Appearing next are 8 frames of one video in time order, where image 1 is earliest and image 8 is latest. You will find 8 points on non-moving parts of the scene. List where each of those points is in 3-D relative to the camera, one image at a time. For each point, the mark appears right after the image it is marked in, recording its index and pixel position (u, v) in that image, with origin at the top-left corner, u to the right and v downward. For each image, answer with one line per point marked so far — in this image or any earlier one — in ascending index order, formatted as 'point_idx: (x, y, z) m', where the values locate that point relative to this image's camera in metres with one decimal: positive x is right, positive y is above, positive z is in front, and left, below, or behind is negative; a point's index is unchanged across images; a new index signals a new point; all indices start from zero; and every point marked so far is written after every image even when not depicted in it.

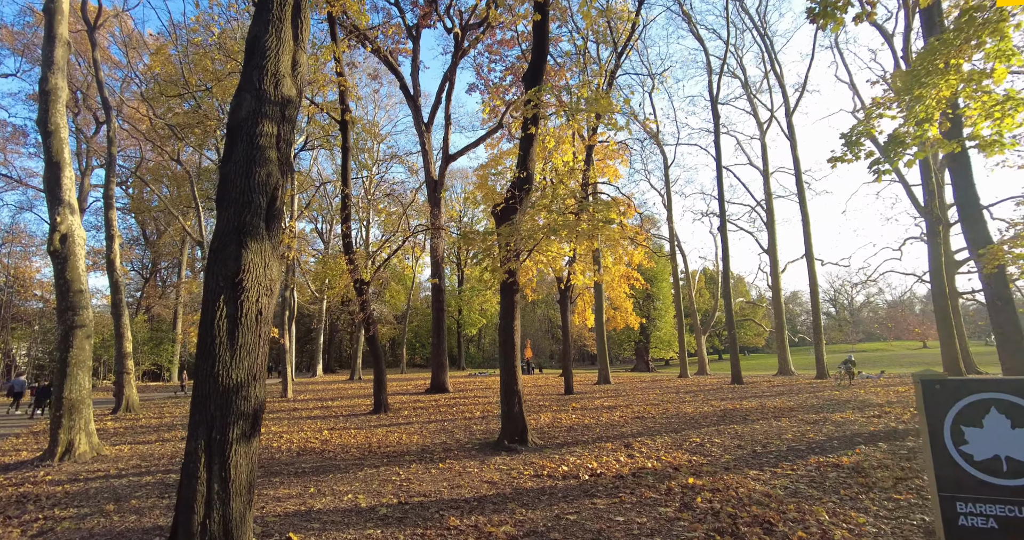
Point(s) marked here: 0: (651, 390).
0: (+4.8, -4.1, +19.5) m
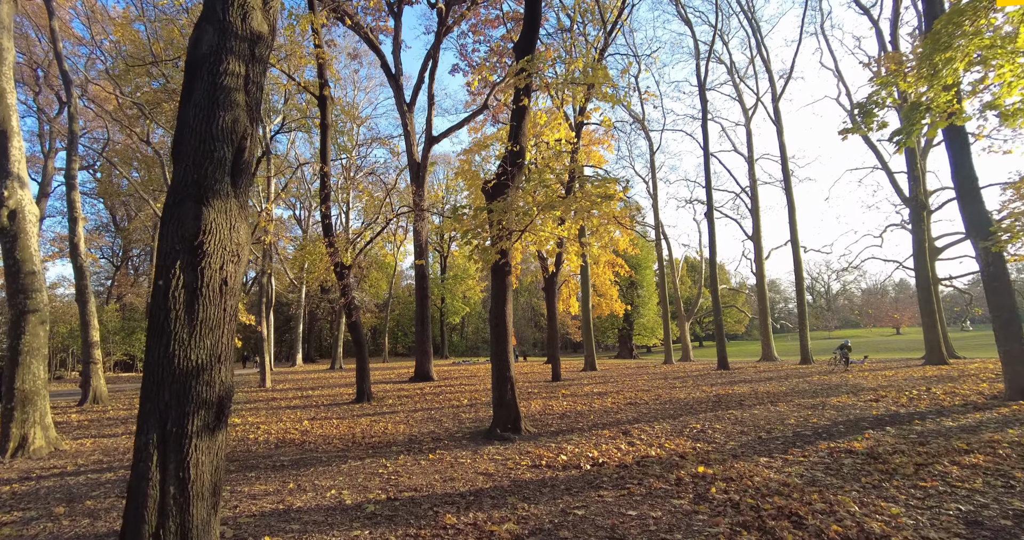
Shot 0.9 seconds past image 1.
0: (+4.4, -3.6, +19.2) m
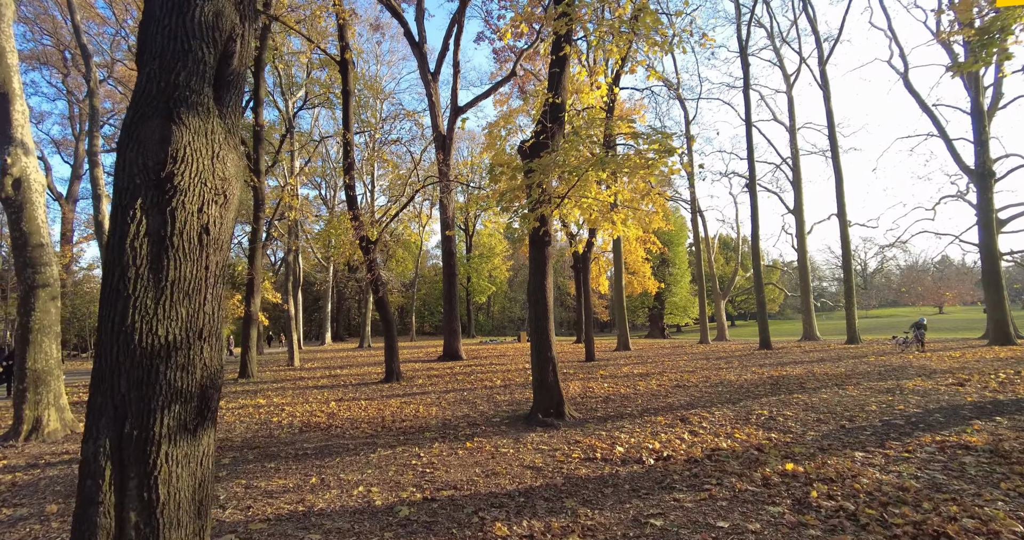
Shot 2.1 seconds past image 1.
0: (+5.4, -2.8, +18.3) m
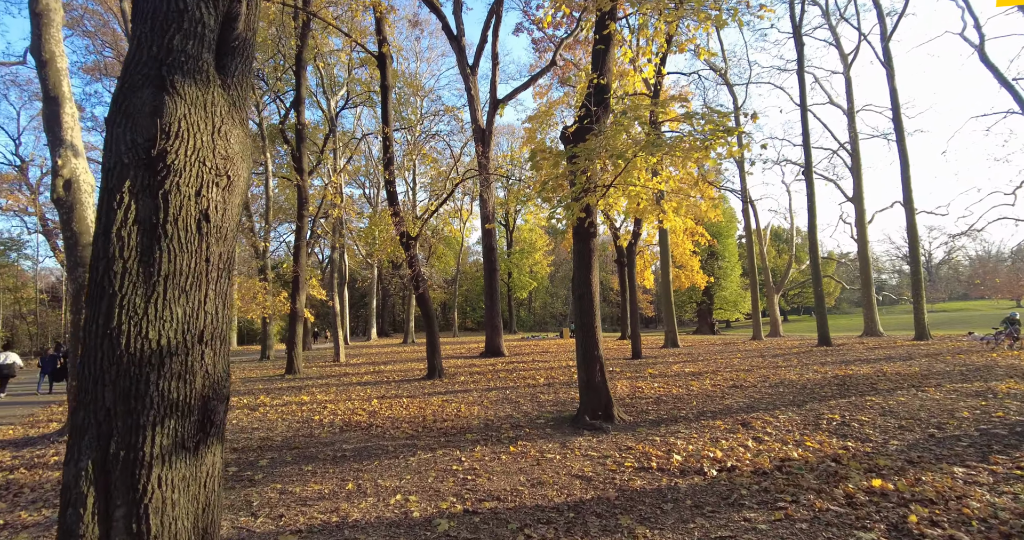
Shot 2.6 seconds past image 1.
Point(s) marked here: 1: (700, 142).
0: (+6.8, -2.6, +17.5) m
1: (+2.2, +1.5, +6.5) m
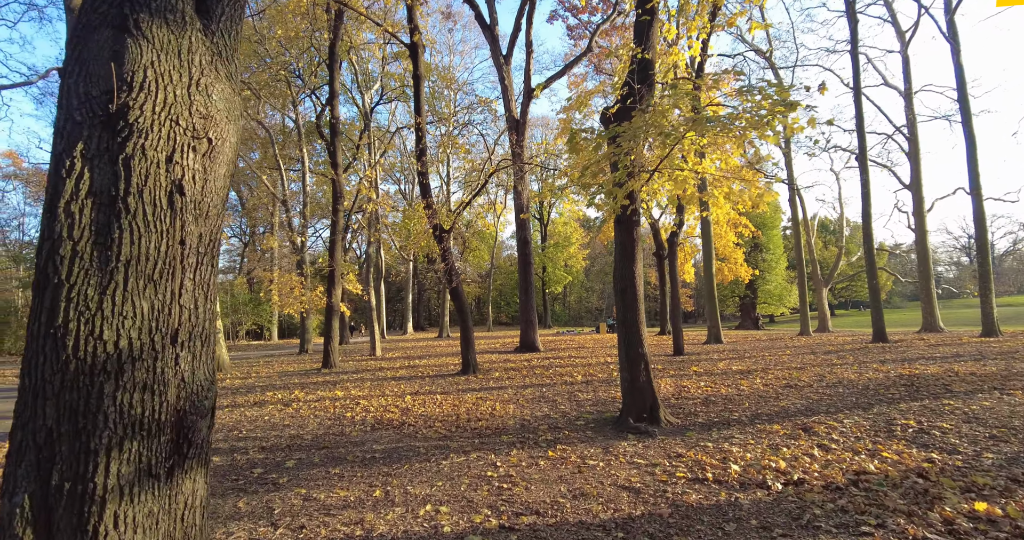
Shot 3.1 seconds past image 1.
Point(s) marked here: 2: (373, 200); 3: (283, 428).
0: (+7.8, -2.3, +16.6) m
1: (+2.6, +1.6, +5.9) m
2: (-4.8, +2.4, +19.6) m
3: (-3.2, -2.2, +7.8) m
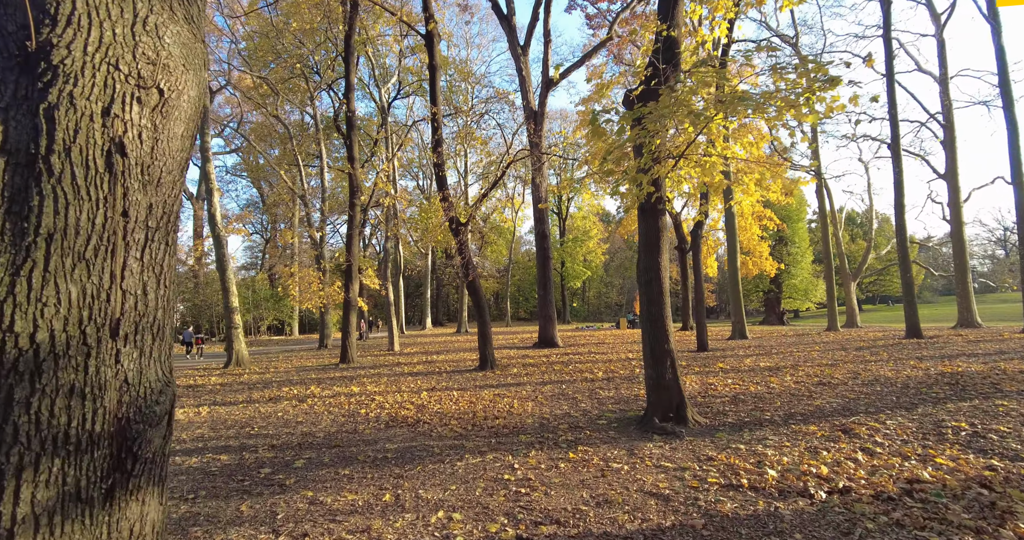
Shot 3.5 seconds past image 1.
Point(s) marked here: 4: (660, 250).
0: (+8.4, -2.2, +16.1) m
1: (+2.7, +1.7, +5.5) m
2: (-4.2, +2.6, +19.4) m
3: (-2.9, -2.1, +7.6) m
4: (+1.7, +0.2, +6.5) m
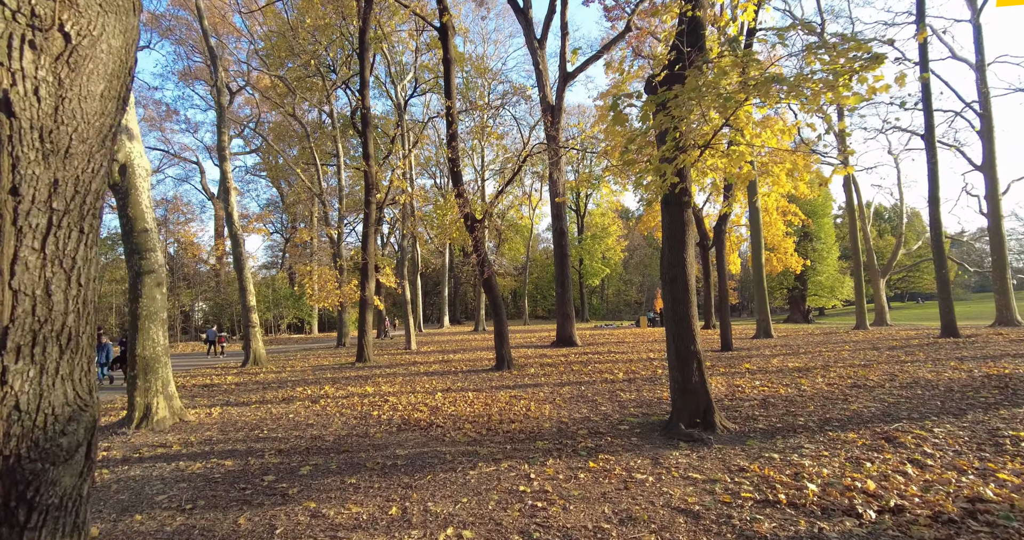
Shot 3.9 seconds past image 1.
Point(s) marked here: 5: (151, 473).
0: (+8.9, -2.1, +15.5) m
1: (+2.9, +1.7, +5.1) m
2: (-3.6, +2.7, +19.2) m
3: (-2.7, -2.0, +7.4) m
4: (+1.9, +0.3, +6.2) m
5: (-3.4, -1.9, +5.3) m
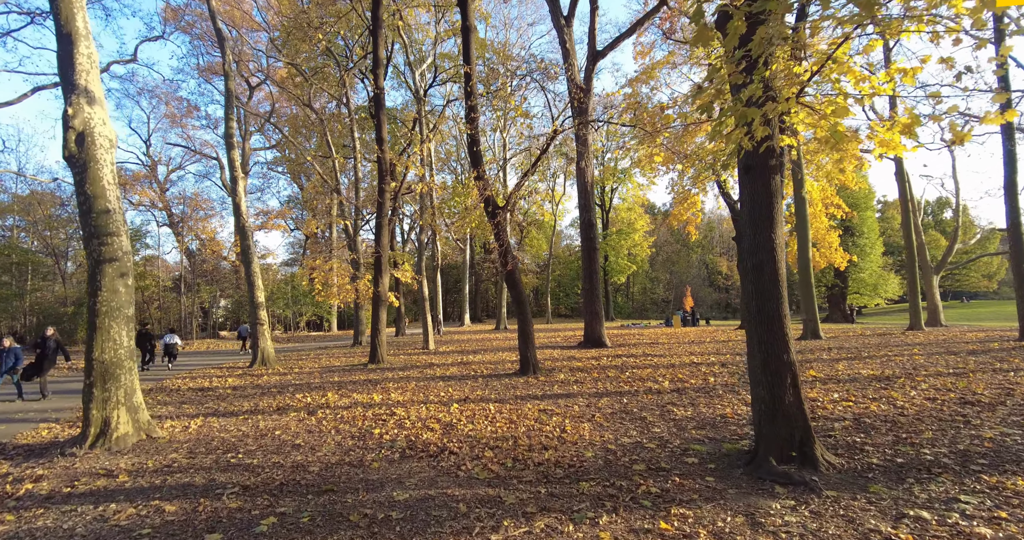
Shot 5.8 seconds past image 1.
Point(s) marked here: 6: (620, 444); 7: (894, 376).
0: (+9.5, -1.9, +13.7) m
1: (+3.1, +1.9, +3.5) m
2: (-2.8, +2.8, +17.8) m
3: (-2.4, -1.9, +6.0) m
4: (+2.2, +0.4, +4.6) m
5: (-3.2, -1.8, +4.0) m
6: (+1.1, -1.7, +5.5) m
7: (+6.3, -1.7, +9.3) m
